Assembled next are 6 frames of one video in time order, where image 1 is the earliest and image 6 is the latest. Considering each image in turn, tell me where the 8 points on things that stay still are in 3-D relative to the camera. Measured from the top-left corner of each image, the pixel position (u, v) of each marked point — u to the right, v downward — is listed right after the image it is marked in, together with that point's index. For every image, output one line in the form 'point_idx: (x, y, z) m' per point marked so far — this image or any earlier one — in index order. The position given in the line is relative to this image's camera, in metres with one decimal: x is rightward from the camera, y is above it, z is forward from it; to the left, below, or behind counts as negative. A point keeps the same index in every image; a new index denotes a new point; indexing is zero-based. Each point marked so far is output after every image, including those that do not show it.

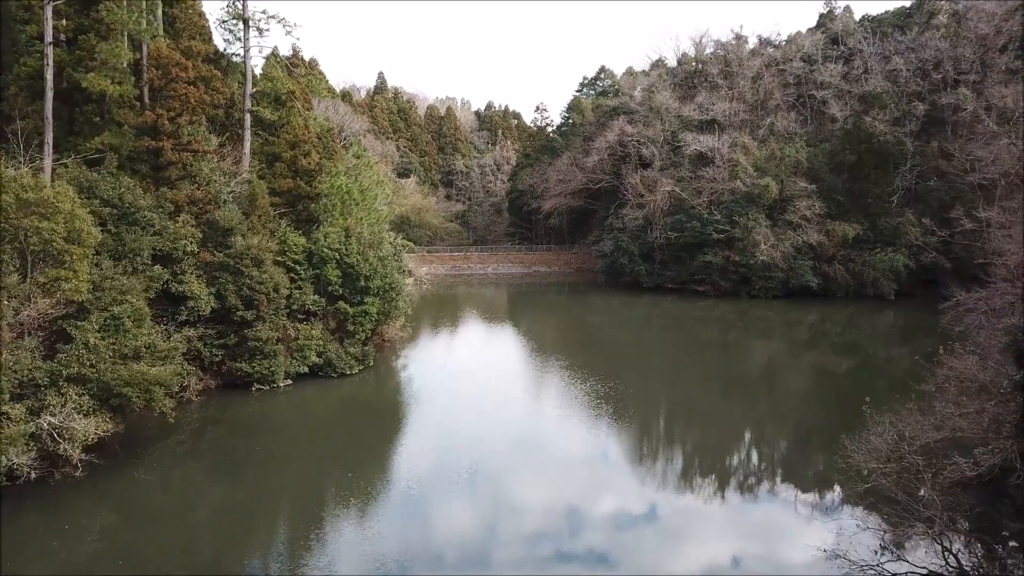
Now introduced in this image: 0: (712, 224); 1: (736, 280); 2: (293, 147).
0: (+4.9, +1.5, +19.3) m
1: (+5.6, +0.2, +19.7) m
2: (-3.5, +2.2, +12.7) m
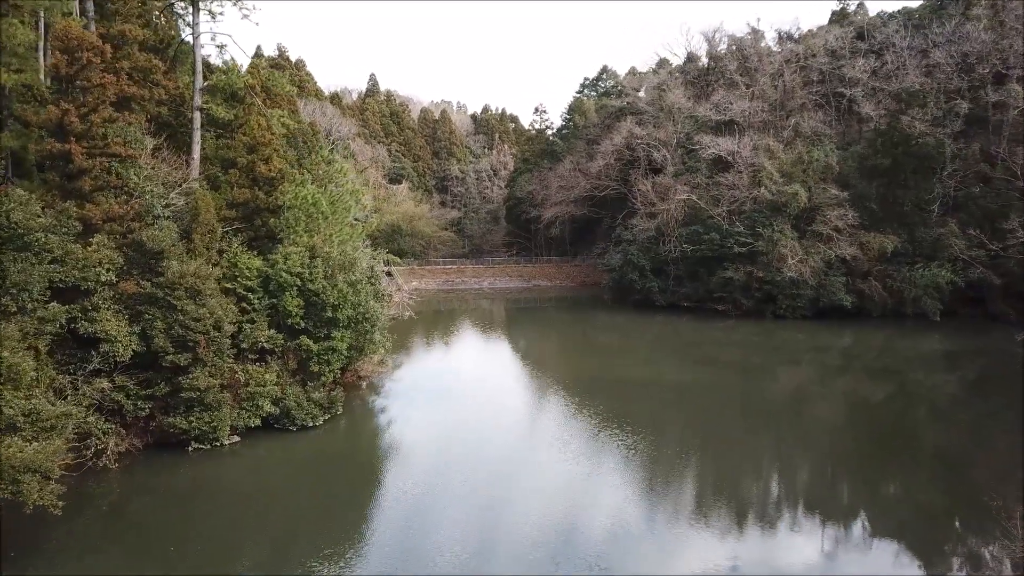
0: (+4.8, +1.1, +17.4) m
1: (+5.6, -0.2, +17.8) m
2: (-3.5, +1.8, +10.8) m
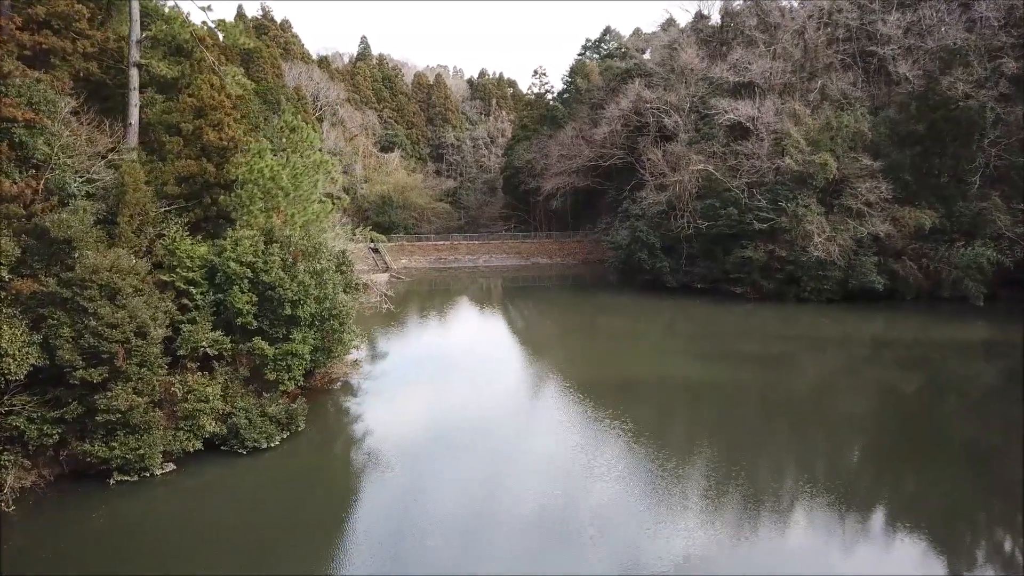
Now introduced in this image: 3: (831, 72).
0: (+4.7, +1.5, +15.7) m
1: (+5.5, +0.2, +16.3) m
2: (-3.6, +2.0, +9.1) m
3: (+7.0, +4.7, +17.4) m
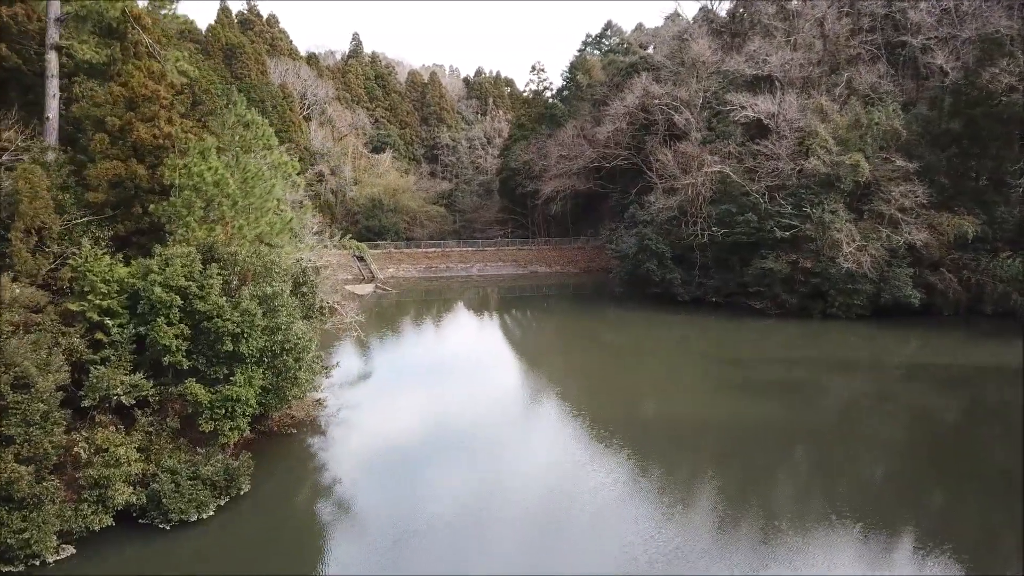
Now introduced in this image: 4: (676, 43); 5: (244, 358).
0: (+4.7, +1.3, +14.3) m
1: (+5.4, -0.1, +14.8) m
2: (-3.7, +1.7, +7.6) m
3: (+6.9, +4.5, +15.9) m
4: (+3.8, +5.8, +18.7) m
5: (-2.2, -0.6, +6.7) m
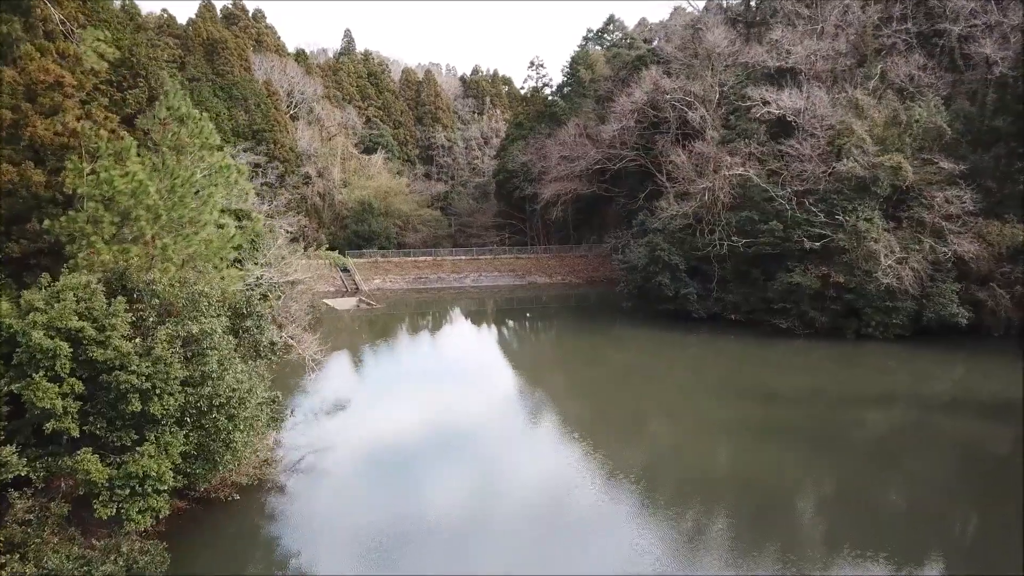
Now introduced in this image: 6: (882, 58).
0: (+4.6, +1.0, +12.8) m
1: (+5.3, -0.4, +13.3) m
2: (-3.7, +1.4, +6.1) m
3: (+6.8, +4.2, +14.4) m
4: (+3.8, +5.5, +17.2) m
5: (-2.3, -0.8, +5.2) m
6: (+6.7, +4.2, +14.4) m
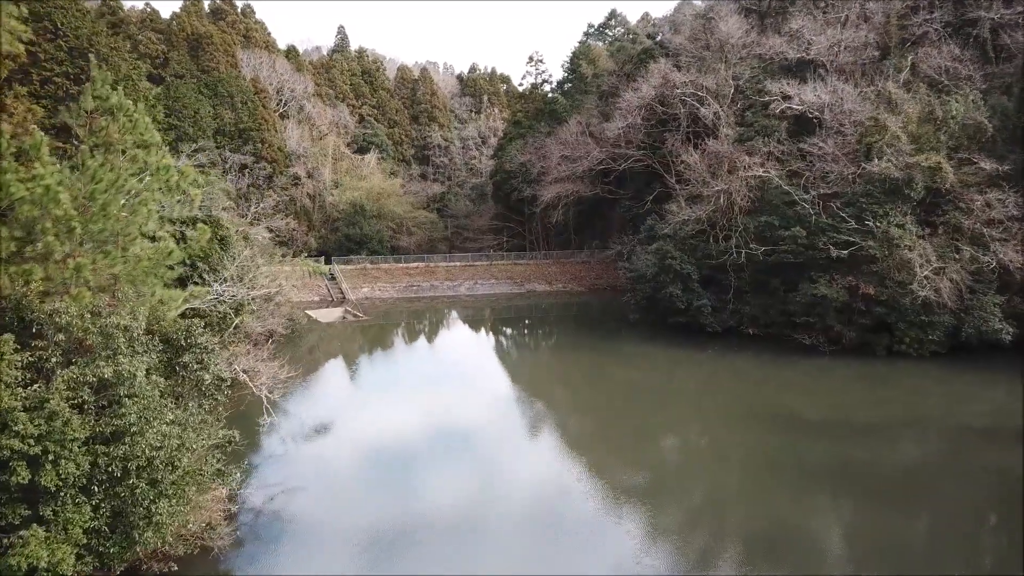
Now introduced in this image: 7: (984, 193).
0: (+4.6, +0.8, +11.7) m
1: (+5.3, -0.5, +12.2) m
2: (-3.8, +1.3, +5.0) m
3: (+6.8, +4.0, +13.3) m
4: (+3.7, +5.3, +16.1) m
5: (-2.3, -1.0, +4.1) m
6: (+6.6, +4.0, +13.3) m
7: (+6.4, +1.3, +10.8) m
